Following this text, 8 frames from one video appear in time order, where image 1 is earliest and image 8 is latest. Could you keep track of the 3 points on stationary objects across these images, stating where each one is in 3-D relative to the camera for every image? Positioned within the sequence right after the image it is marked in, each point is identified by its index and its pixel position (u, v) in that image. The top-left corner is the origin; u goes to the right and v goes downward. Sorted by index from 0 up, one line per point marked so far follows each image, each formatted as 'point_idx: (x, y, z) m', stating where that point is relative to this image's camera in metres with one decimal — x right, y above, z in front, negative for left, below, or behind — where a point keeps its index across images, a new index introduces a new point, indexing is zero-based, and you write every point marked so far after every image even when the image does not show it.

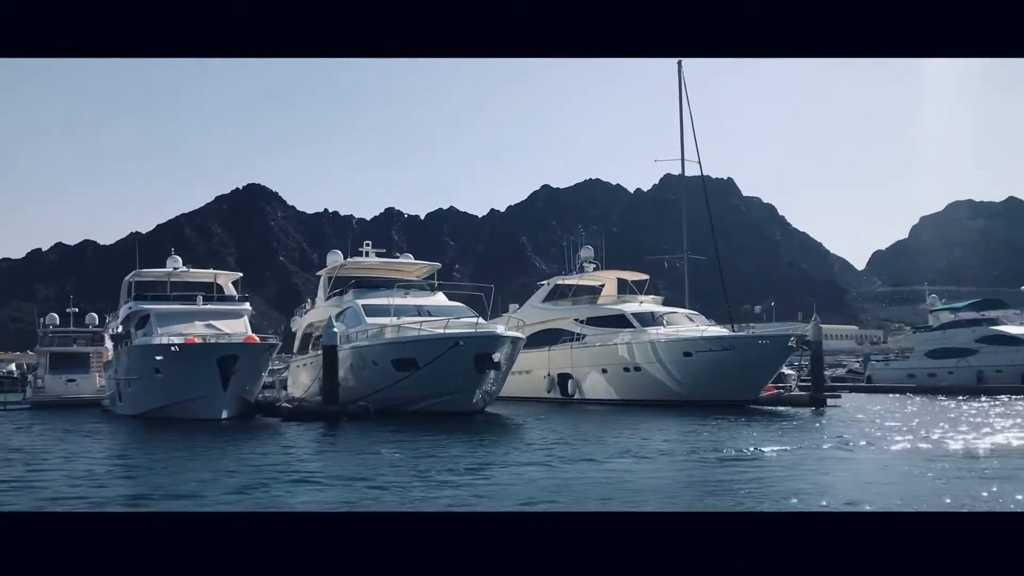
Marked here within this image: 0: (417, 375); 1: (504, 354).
0: (-2.0, -1.8, +18.7) m
1: (-0.3, -1.4, +18.9) m
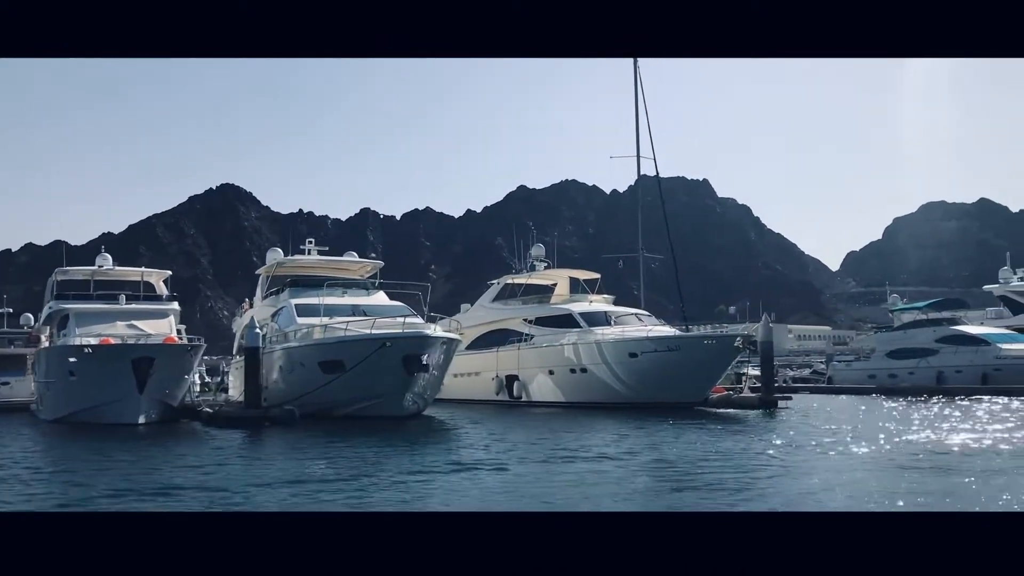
0: (-3.3, -1.8, +17.9) m
1: (-1.6, -1.4, +18.1) m
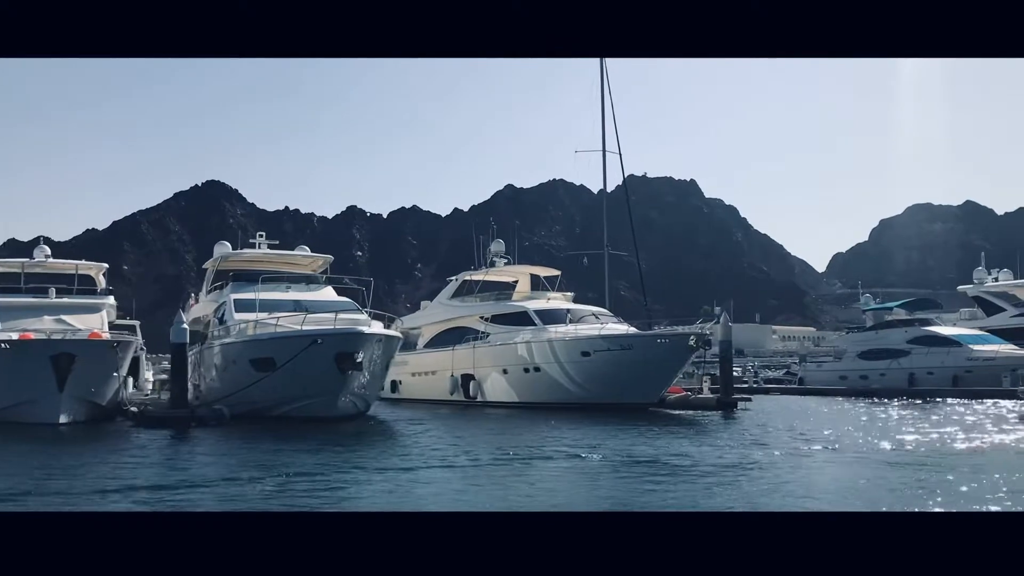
0: (-4.5, -1.7, +17.0) m
1: (-2.8, -1.3, +17.3) m
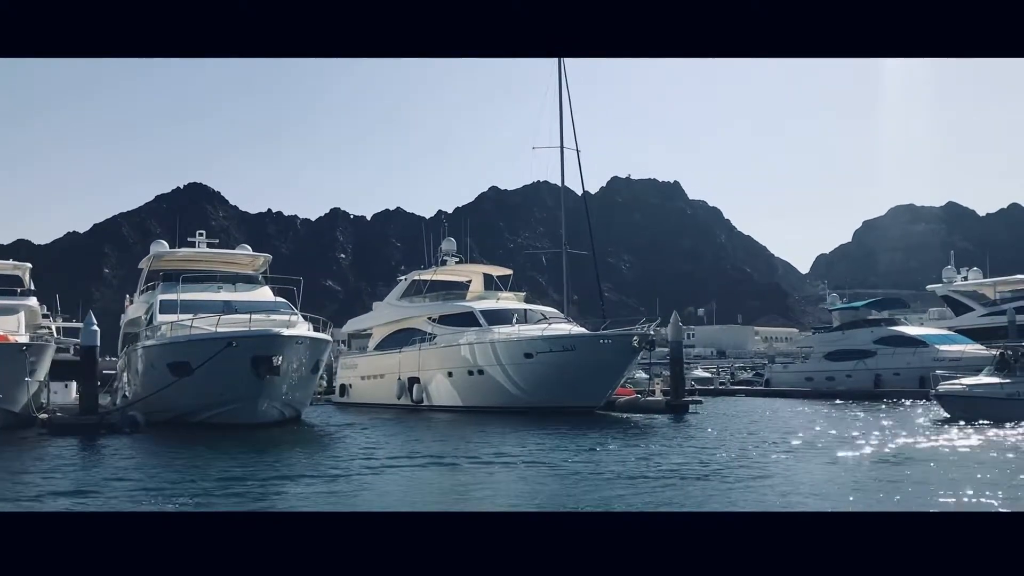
0: (-5.7, -1.7, +16.2) m
1: (-4.1, -1.2, +16.4) m
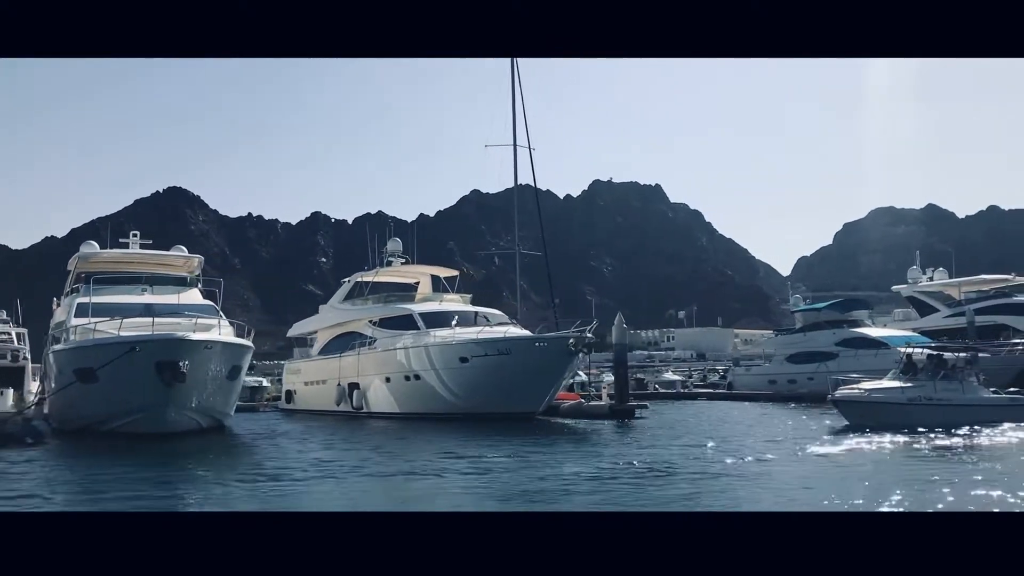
0: (-7.1, -1.7, +15.3) m
1: (-5.4, -1.3, +15.6) m
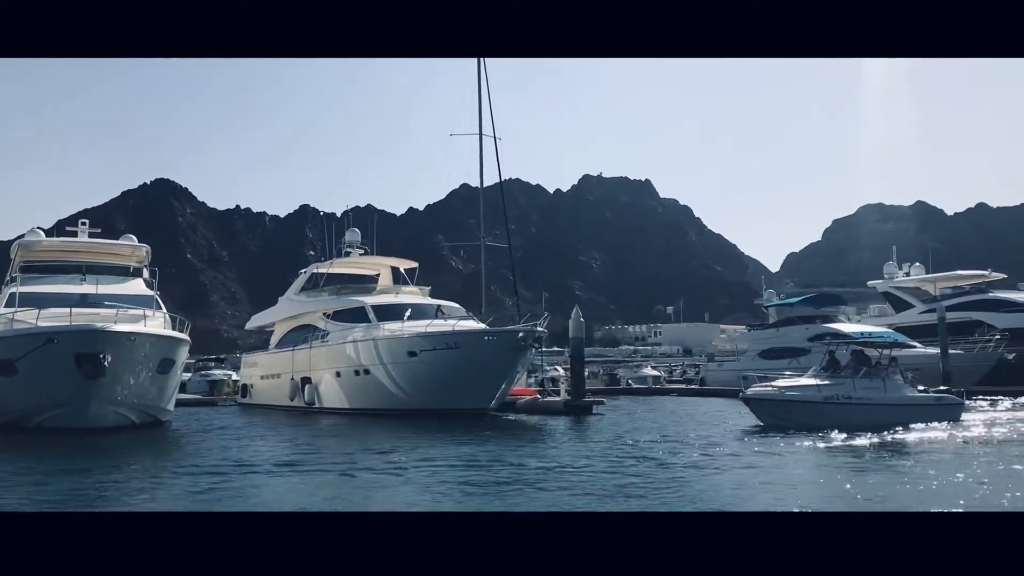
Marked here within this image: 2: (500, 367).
0: (-8.1, -1.5, +14.7) m
1: (-6.4, -1.1, +15.0) m
2: (-0.2, -1.6, +18.3) m
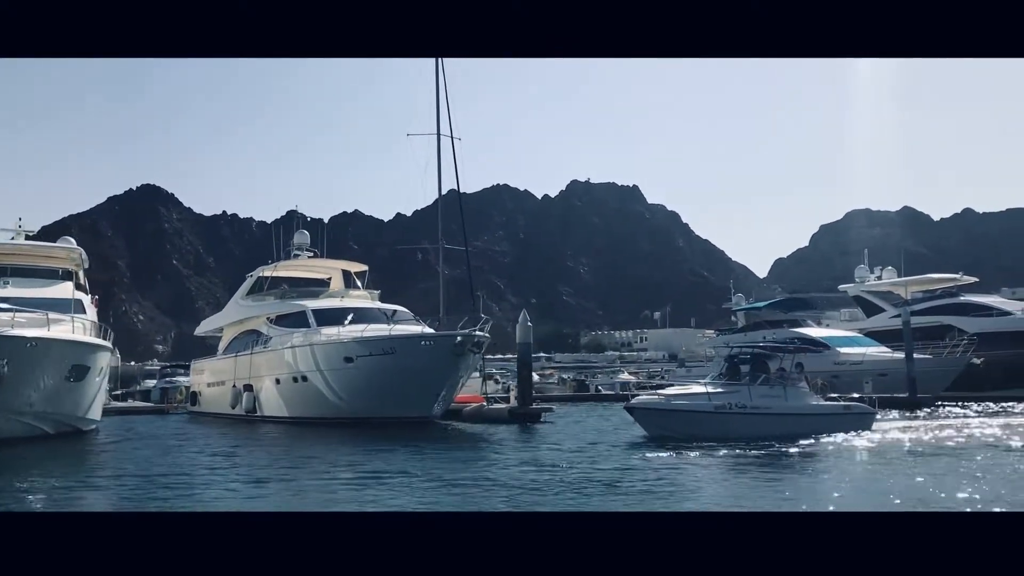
0: (-9.2, -1.5, +13.9) m
1: (-7.5, -1.1, +14.2) m
2: (-1.3, -1.7, +17.6) m
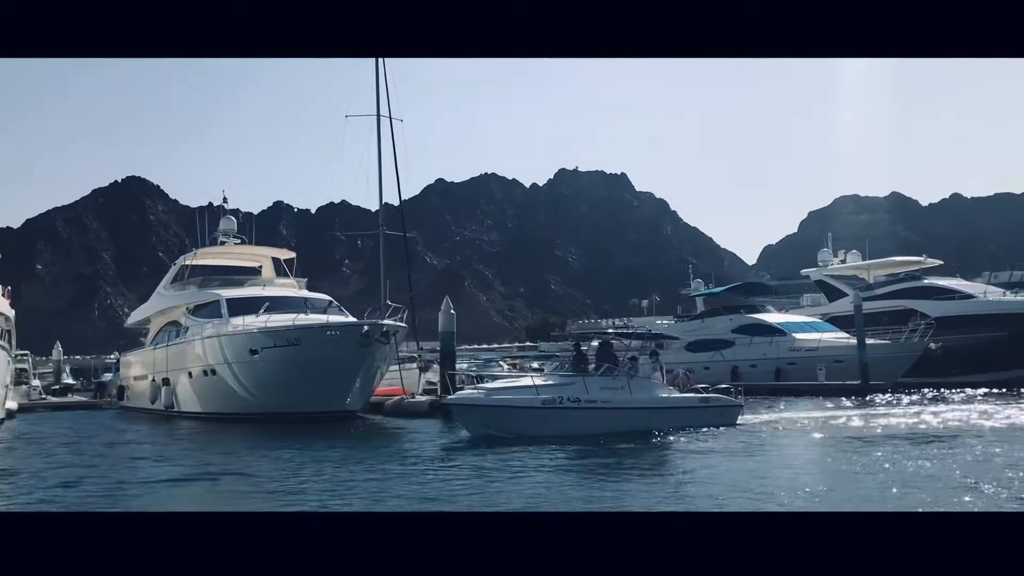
0: (-10.7, -1.4, +12.8) m
1: (-9.0, -1.0, +13.1) m
2: (-2.8, -1.4, +16.6) m
